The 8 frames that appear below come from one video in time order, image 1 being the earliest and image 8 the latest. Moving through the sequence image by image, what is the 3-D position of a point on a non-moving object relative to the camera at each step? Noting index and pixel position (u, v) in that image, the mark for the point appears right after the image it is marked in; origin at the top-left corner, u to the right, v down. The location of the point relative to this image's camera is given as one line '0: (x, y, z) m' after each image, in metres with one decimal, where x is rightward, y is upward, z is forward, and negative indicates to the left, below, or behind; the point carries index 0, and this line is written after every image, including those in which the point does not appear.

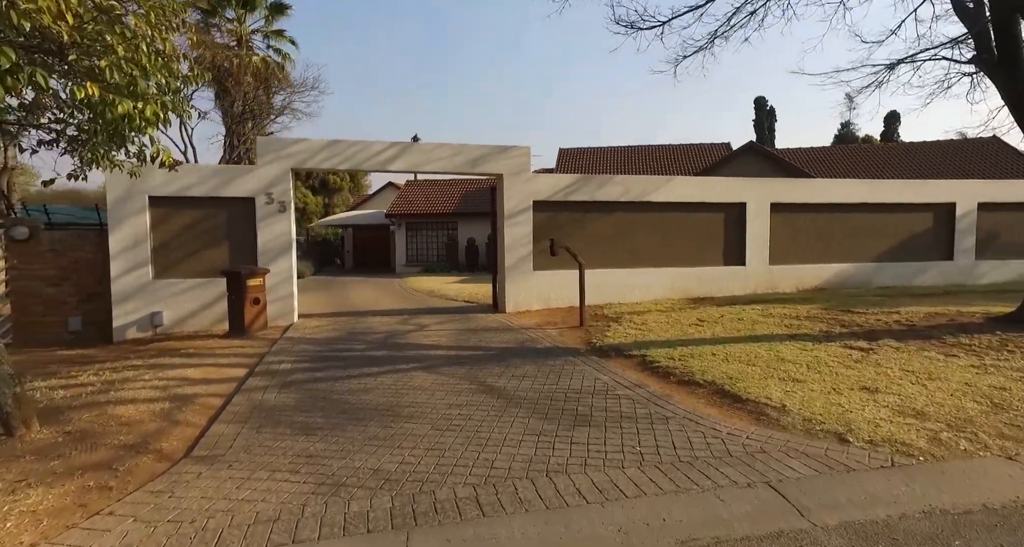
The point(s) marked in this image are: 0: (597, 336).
0: (+1.3, -0.9, +8.5) m
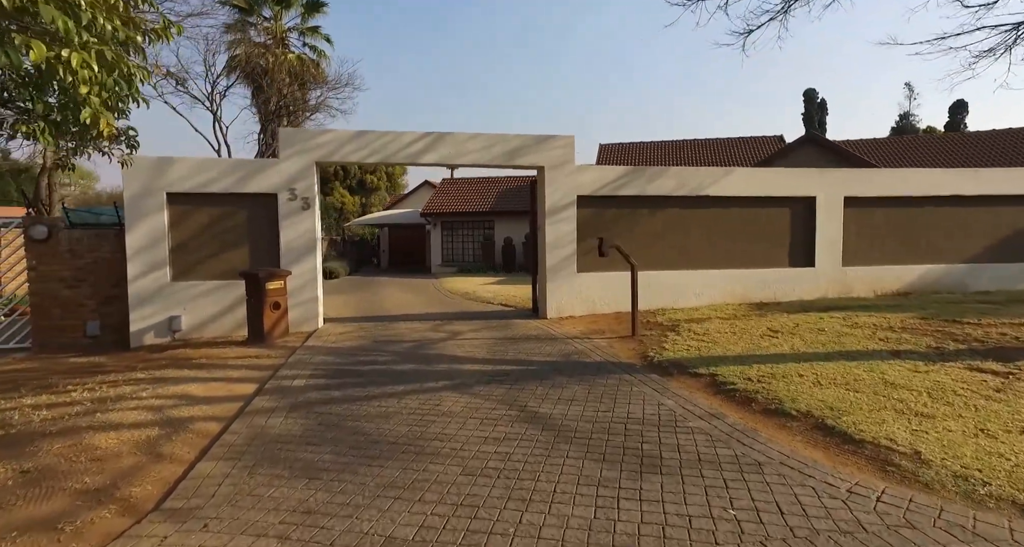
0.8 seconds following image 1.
0: (+1.8, -1.0, +7.4) m
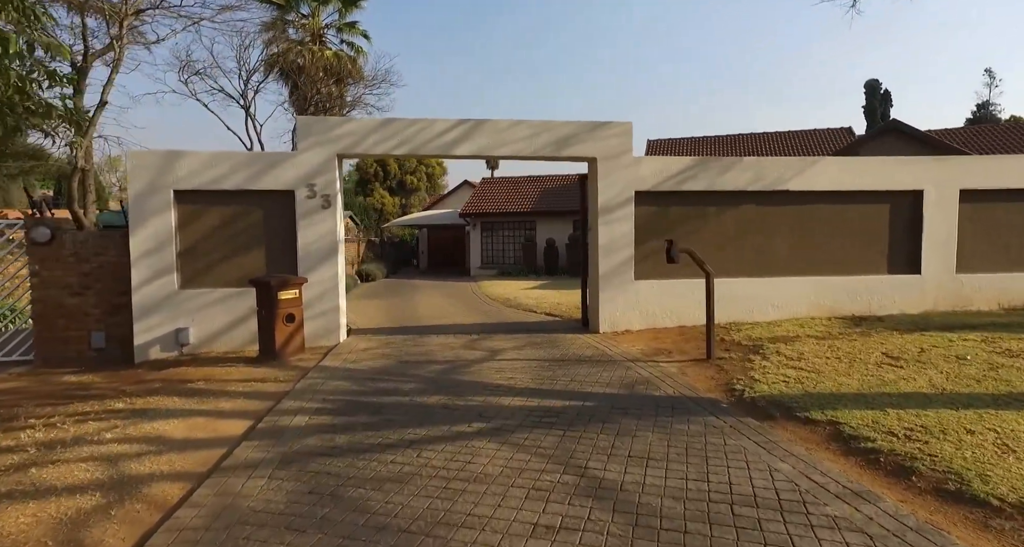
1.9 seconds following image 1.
0: (+2.4, -1.1, +5.9) m
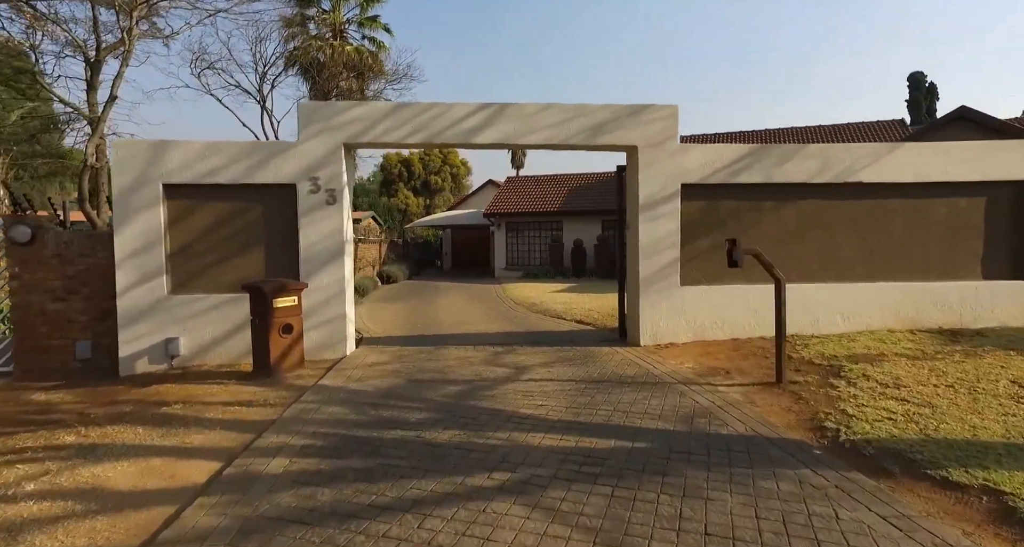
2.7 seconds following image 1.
0: (+2.6, -1.2, +4.7) m
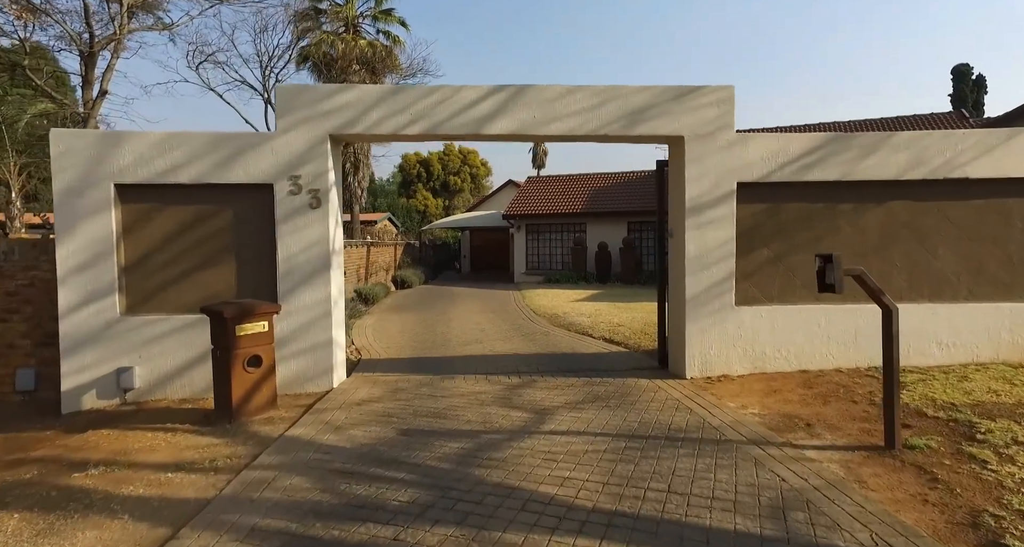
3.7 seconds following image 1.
0: (+2.7, -1.4, +3.2) m
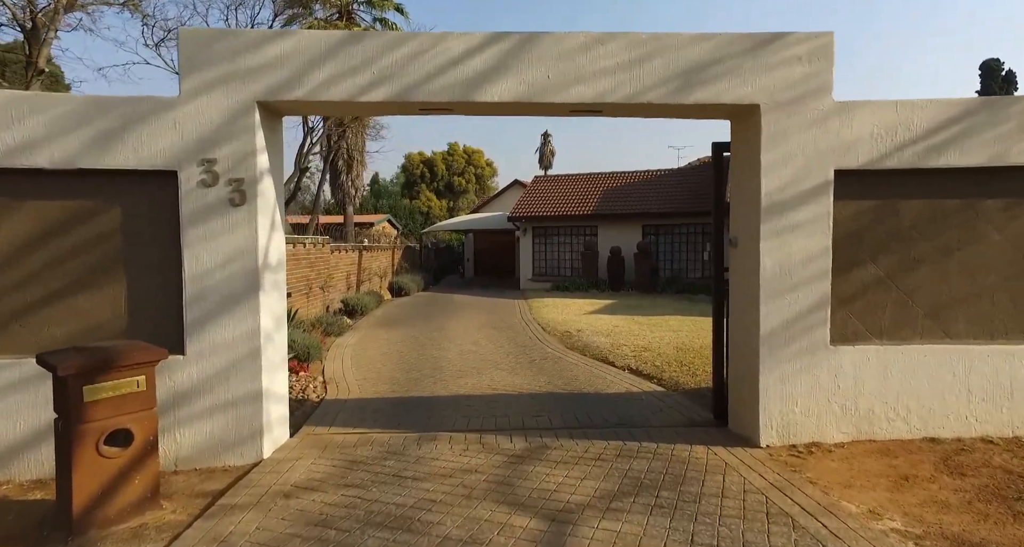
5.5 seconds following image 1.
0: (+2.7, -1.6, +1.2) m
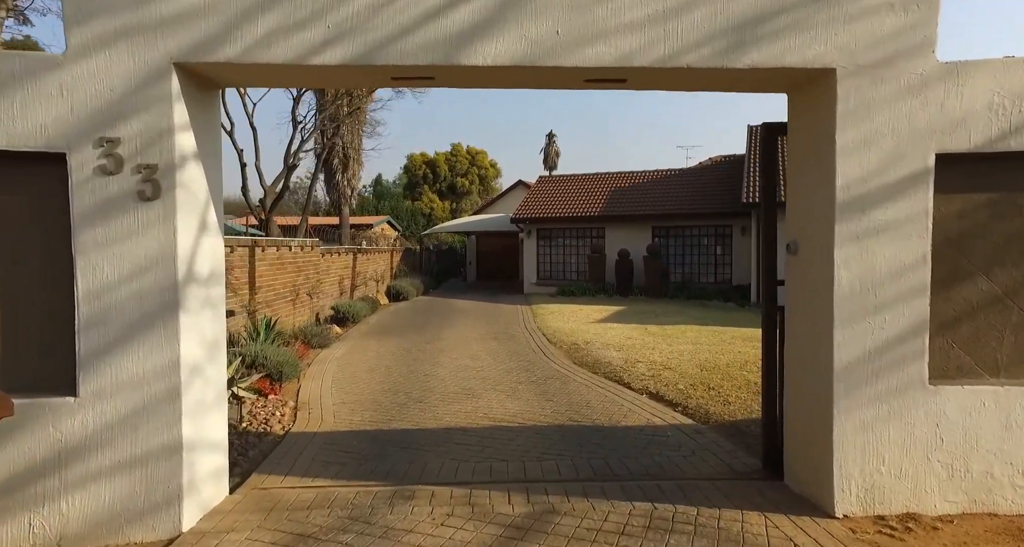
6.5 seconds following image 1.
0: (+2.7, -1.7, 0.0) m
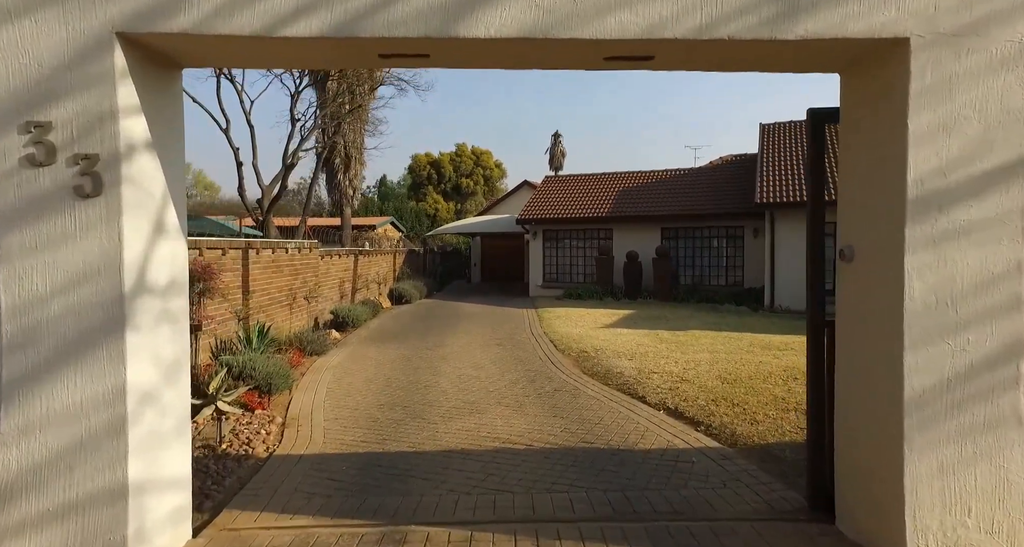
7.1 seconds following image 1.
0: (+2.7, -1.7, -0.7) m
